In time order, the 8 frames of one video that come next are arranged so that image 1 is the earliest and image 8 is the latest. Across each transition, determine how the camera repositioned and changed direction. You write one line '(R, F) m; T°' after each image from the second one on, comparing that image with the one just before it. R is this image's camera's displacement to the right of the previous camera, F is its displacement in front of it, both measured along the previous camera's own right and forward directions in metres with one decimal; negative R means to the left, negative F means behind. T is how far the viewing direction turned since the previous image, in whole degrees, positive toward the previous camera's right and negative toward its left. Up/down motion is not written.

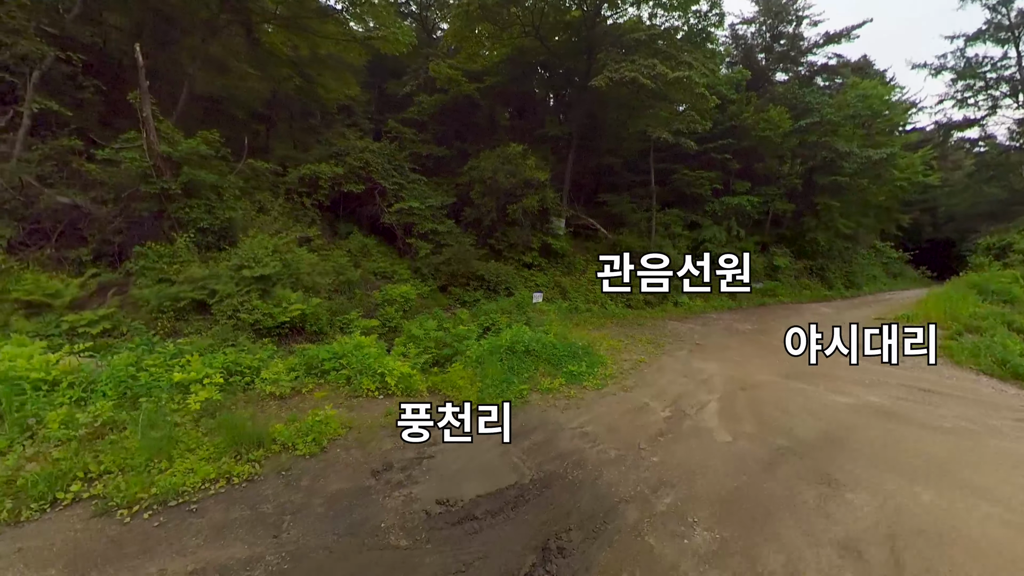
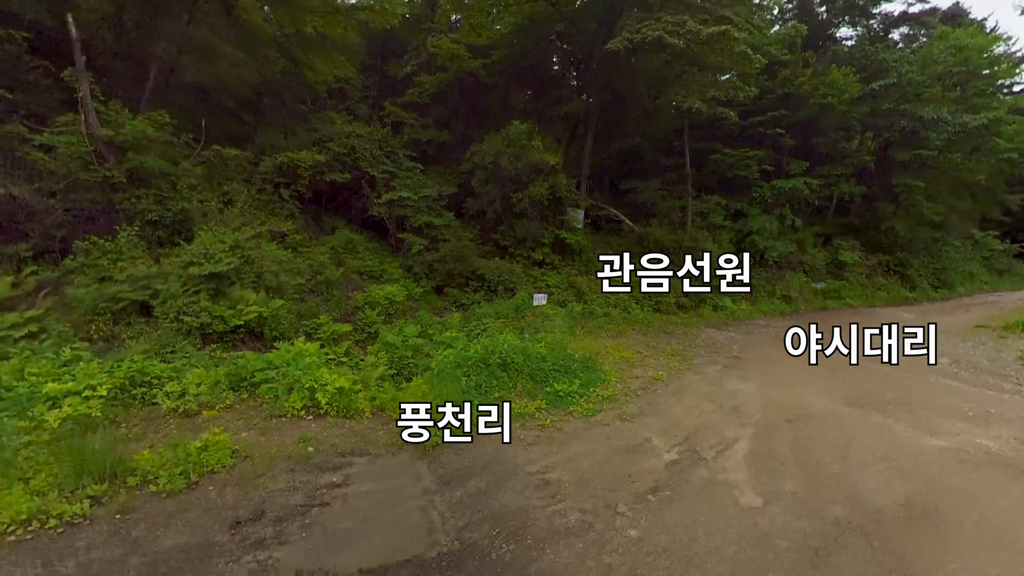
(+1.4, +2.1) m; -6°
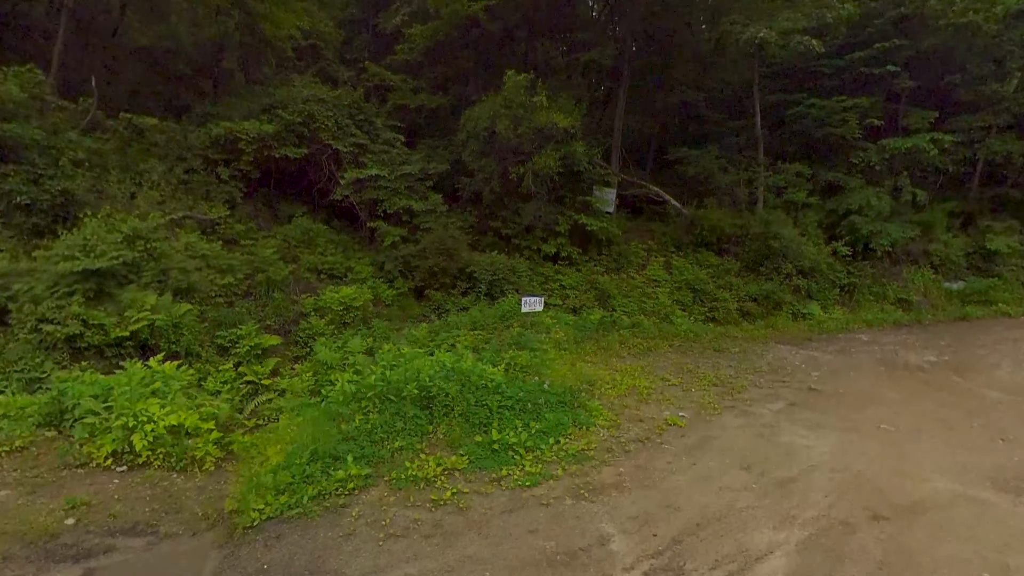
(+2.0, +3.0) m; -11°
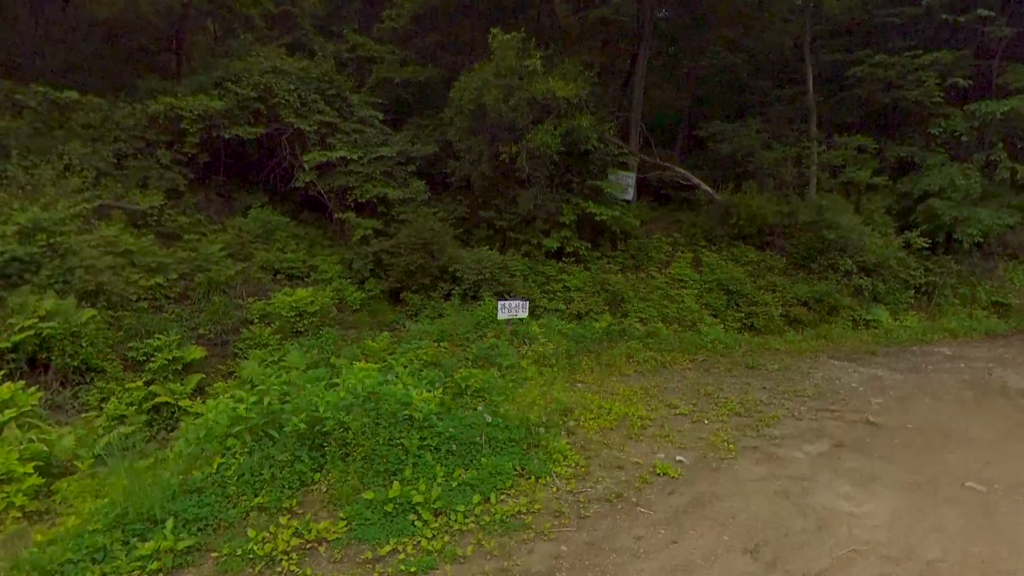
(+1.0, +1.6) m; -5°
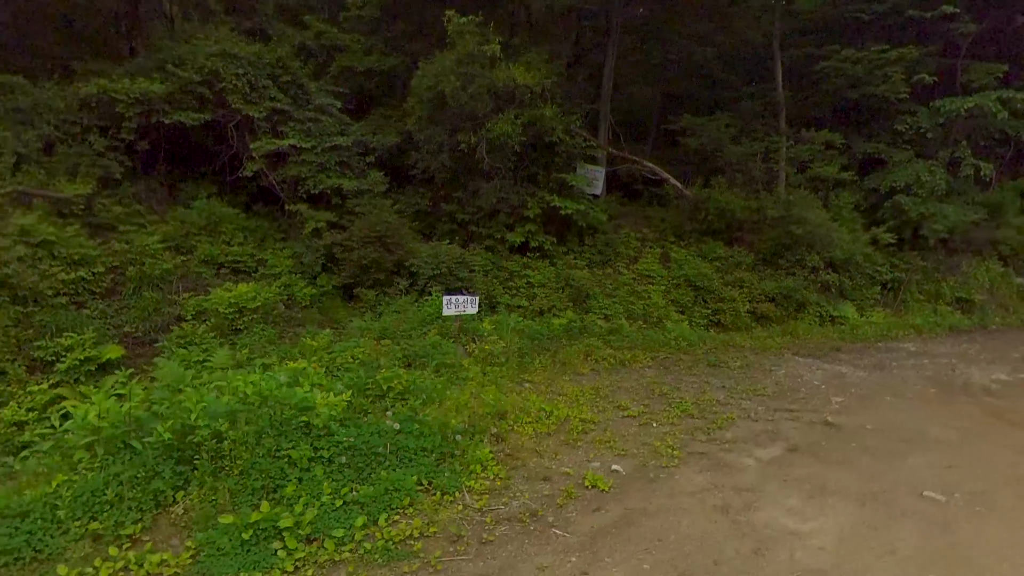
(+0.3, +0.3) m; +2°
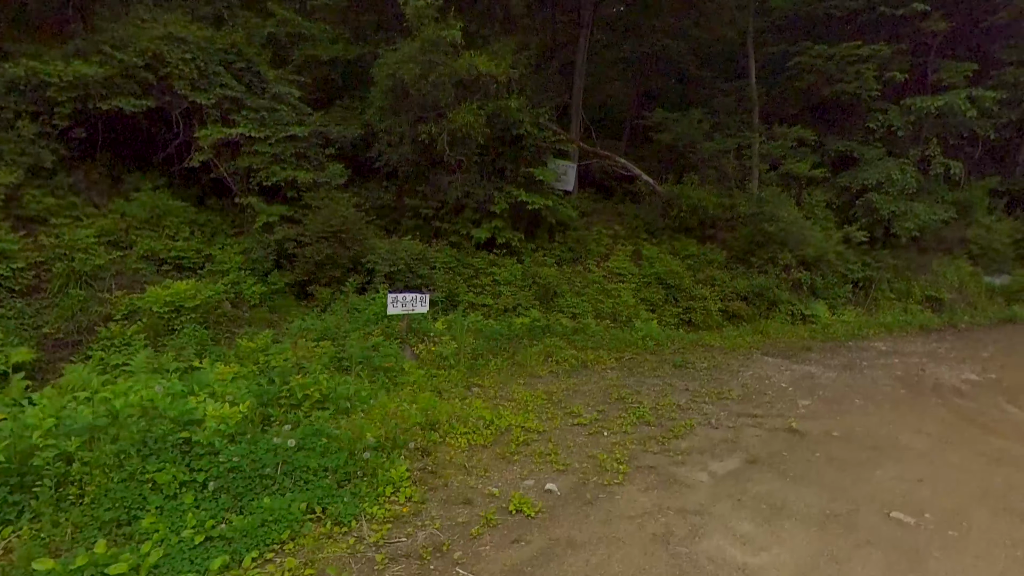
(+0.3, +0.3) m; +2°
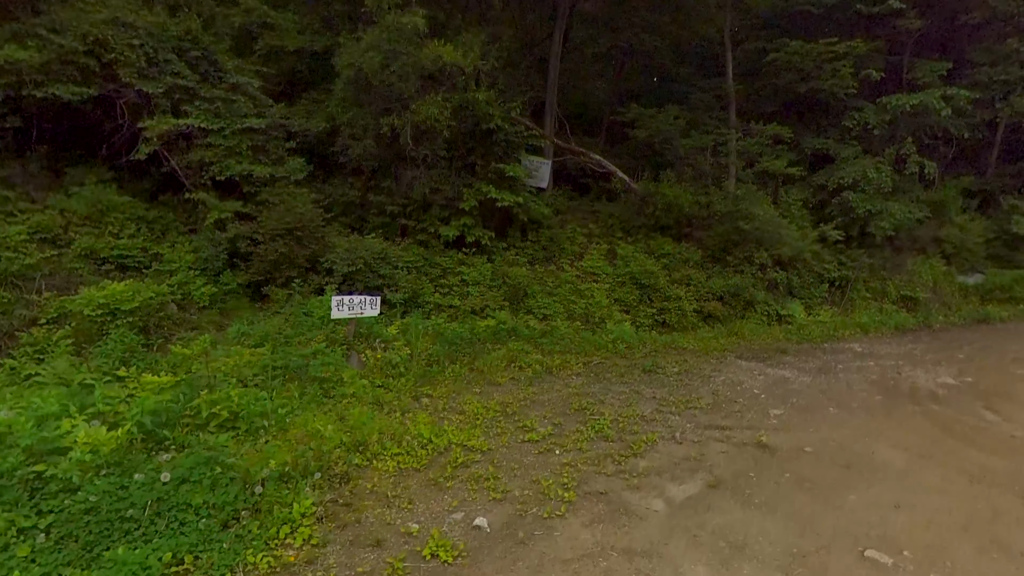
(+0.2, +0.3) m; +2°
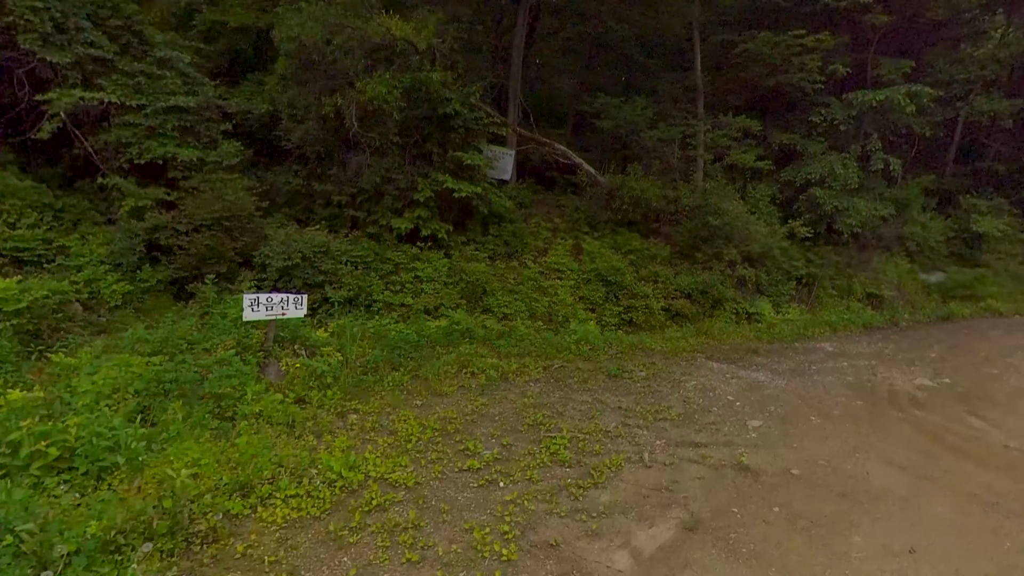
(+0.2, +0.6) m; +3°
